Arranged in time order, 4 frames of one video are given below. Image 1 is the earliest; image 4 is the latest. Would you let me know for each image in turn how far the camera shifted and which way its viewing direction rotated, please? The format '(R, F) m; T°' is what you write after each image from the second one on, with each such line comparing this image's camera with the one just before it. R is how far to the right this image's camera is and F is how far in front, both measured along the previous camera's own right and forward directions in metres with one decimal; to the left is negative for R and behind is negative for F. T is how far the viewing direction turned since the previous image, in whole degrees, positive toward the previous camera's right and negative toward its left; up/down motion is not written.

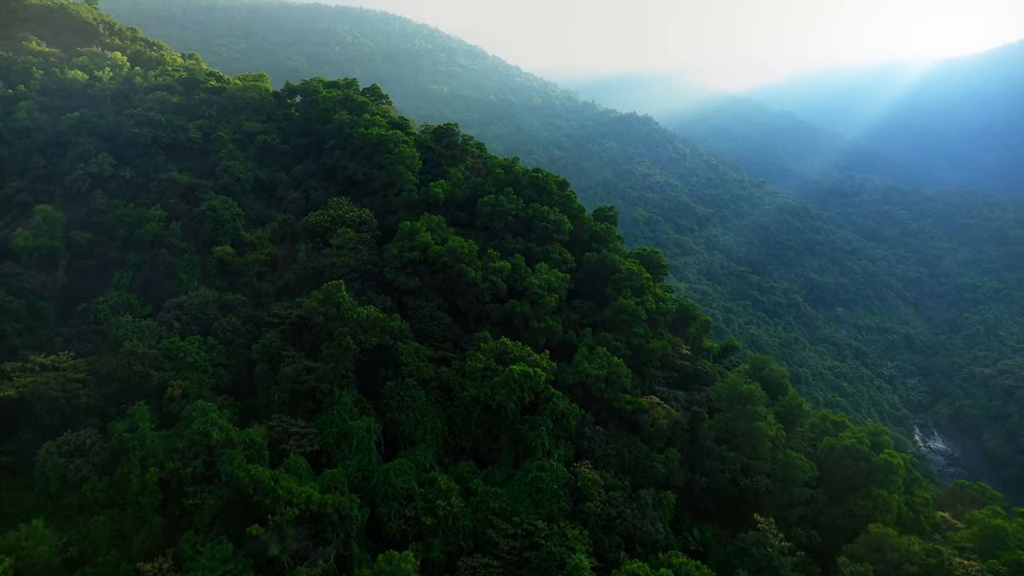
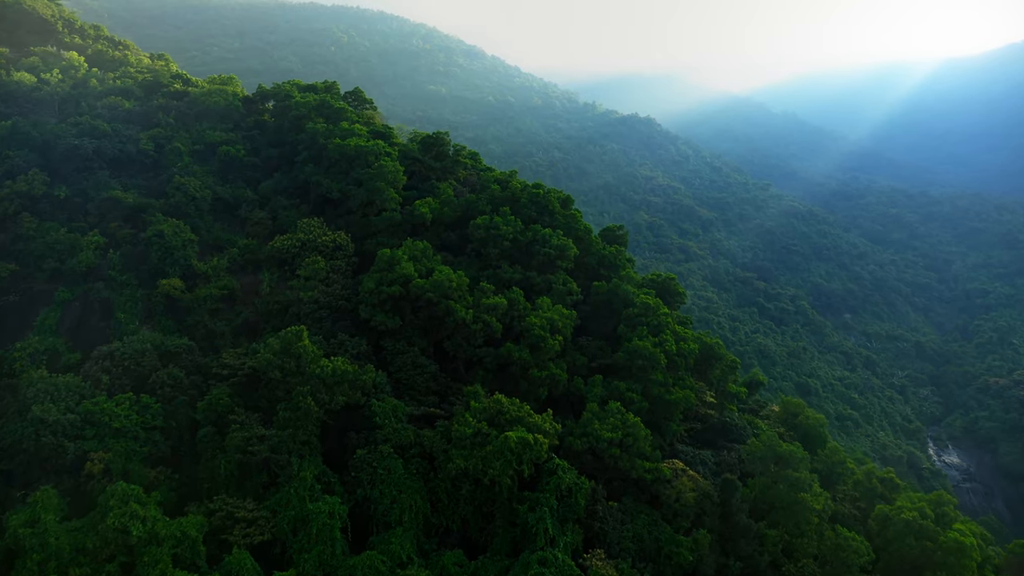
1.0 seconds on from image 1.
(+0.1, +2.8) m; 0°
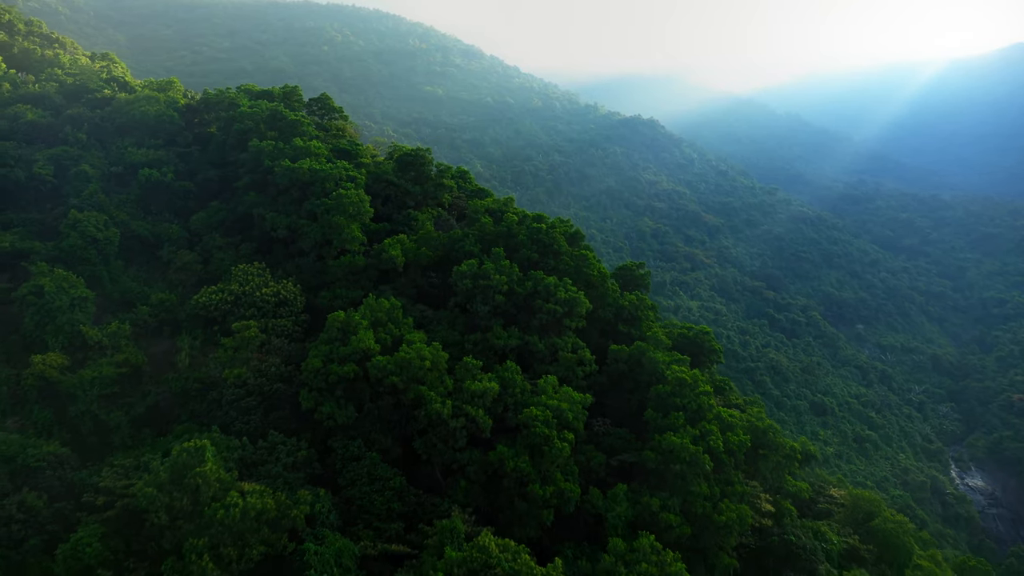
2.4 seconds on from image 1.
(+0.2, +4.2) m; 0°
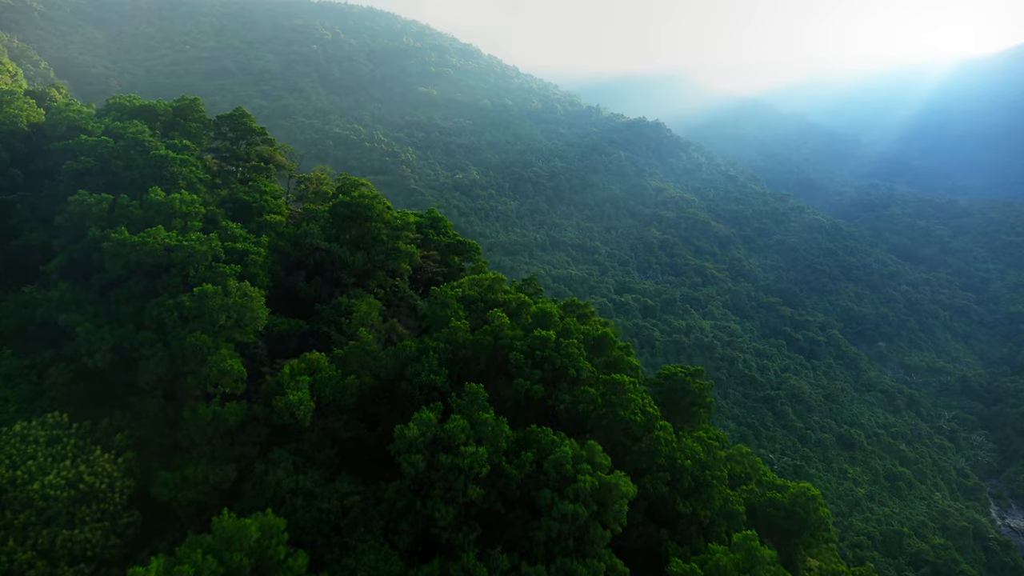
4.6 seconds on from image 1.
(+0.3, +6.5) m; 0°
